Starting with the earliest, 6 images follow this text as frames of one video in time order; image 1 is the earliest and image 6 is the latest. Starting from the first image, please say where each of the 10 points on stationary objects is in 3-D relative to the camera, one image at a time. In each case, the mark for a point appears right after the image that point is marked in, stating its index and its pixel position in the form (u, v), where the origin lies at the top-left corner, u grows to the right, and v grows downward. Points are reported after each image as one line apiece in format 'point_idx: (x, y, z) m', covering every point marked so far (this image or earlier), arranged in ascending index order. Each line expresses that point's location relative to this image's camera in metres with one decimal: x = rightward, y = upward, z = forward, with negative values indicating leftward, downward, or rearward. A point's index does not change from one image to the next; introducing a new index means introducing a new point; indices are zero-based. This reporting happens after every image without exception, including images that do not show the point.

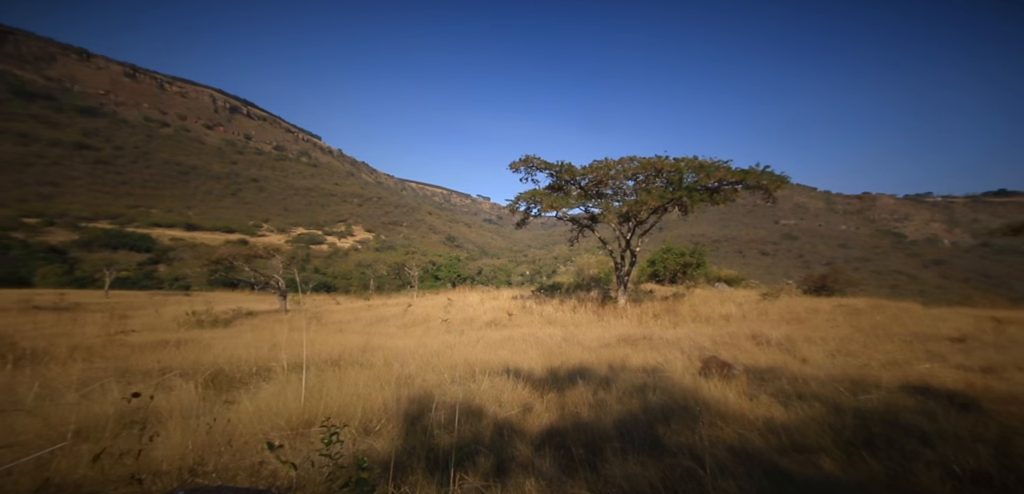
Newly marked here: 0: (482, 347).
0: (-0.3, -1.1, +5.6) m
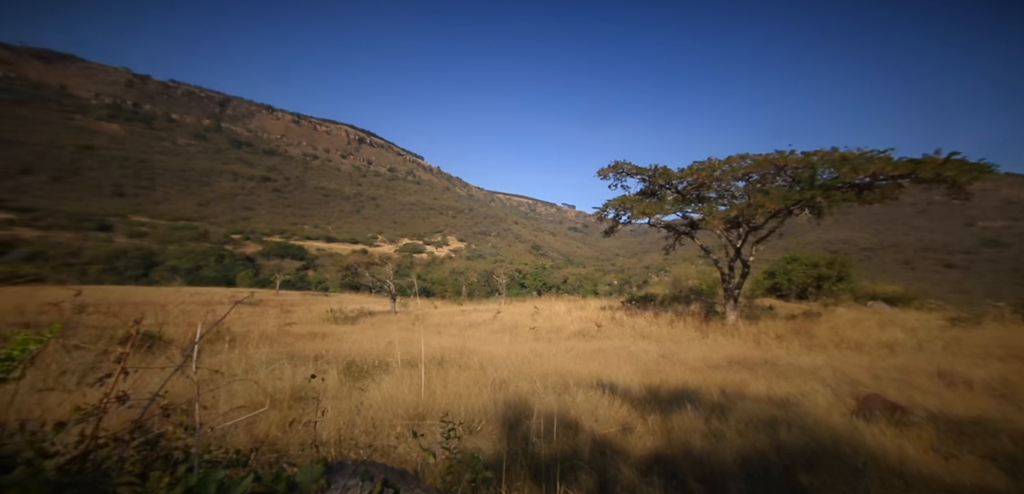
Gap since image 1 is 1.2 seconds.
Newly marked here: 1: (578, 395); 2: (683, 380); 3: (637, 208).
0: (+0.6, -1.2, +5.3) m
1: (+0.5, -1.2, +4.1) m
2: (+1.4, -1.1, +4.3) m
3: (+1.8, +0.6, +7.5) m
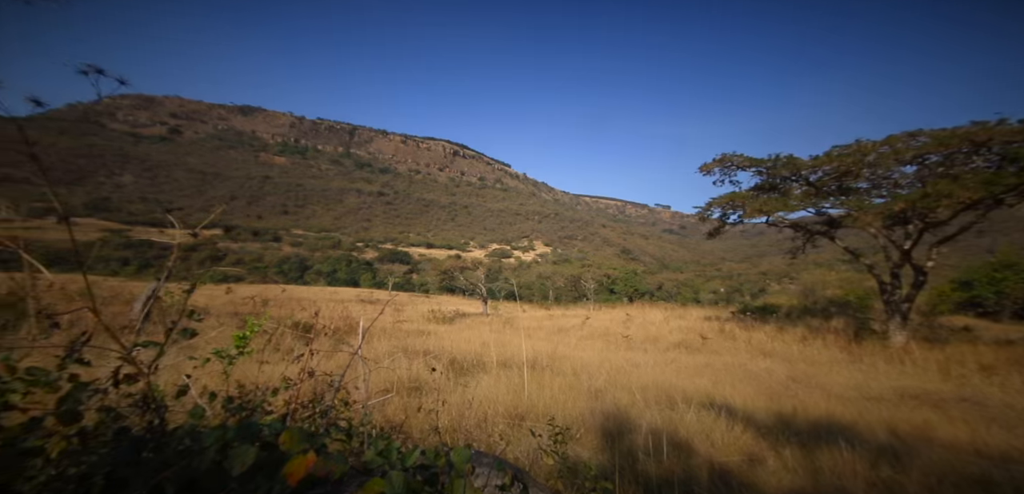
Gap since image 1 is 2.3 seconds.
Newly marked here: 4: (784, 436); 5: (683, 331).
0: (+1.6, -1.2, +4.8) m
1: (+1.3, -1.3, +3.7) m
2: (+2.2, -1.2, +3.6) m
3: (+3.0, +0.6, +6.8) m
4: (+1.7, -1.2, +3.2) m
5: (+2.3, -1.2, +6.9) m
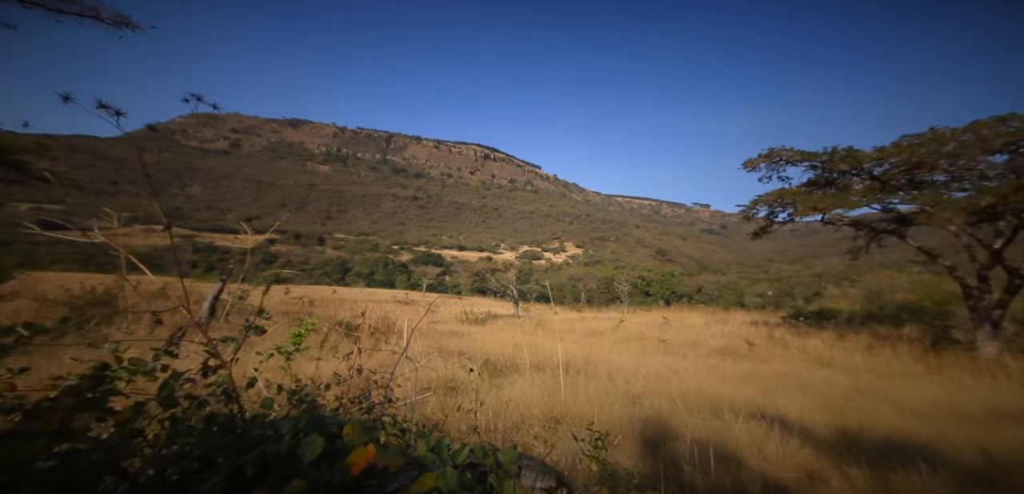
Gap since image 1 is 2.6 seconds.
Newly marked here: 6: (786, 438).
0: (+1.9, -1.2, +4.6) m
1: (+1.5, -1.3, +3.4) m
2: (+2.4, -1.2, +3.4) m
3: (+3.4, +0.6, +6.4) m
4: (+1.9, -1.2, +3.0) m
5: (+2.7, -1.2, +6.6) m
6: (+1.7, -1.3, +3.2) m
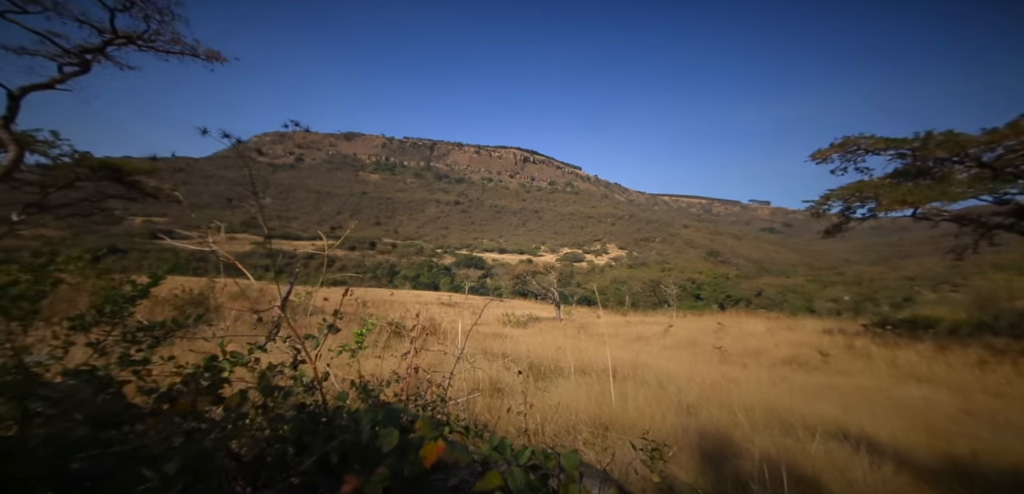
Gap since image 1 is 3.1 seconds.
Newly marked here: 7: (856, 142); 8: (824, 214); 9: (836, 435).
0: (+2.3, -1.2, +4.2) m
1: (+1.8, -1.3, +3.1) m
2: (+2.7, -1.1, +2.9) m
3: (+4.0, +0.6, +5.9) m
4: (+2.2, -1.2, +2.6) m
5: (+3.3, -1.2, +6.1) m
6: (+2.0, -1.3, +2.8) m
7: (+2.8, +0.9, +4.2) m
8: (+3.1, +0.3, +5.2) m
9: (+2.1, -1.2, +3.2) m
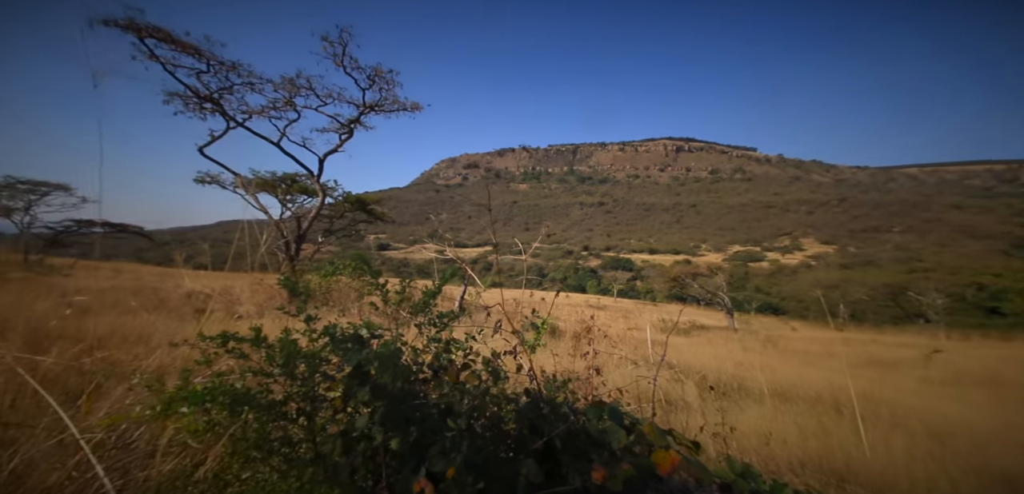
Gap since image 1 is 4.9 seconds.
0: (+3.5, -1.2, +2.2) m
1: (+2.8, -1.2, +1.2) m
2: (+3.6, -1.0, +0.8) m
3: (+5.5, +0.8, +3.4) m
4: (+3.0, -1.2, +0.6) m
5: (+5.0, -1.0, +3.8) m
6: (+2.9, -1.2, +0.9) m
7: (+3.9, +1.0, +2.0) m
8: (+4.5, +0.5, +2.9) m
9: (+3.1, -1.2, +1.3) m
